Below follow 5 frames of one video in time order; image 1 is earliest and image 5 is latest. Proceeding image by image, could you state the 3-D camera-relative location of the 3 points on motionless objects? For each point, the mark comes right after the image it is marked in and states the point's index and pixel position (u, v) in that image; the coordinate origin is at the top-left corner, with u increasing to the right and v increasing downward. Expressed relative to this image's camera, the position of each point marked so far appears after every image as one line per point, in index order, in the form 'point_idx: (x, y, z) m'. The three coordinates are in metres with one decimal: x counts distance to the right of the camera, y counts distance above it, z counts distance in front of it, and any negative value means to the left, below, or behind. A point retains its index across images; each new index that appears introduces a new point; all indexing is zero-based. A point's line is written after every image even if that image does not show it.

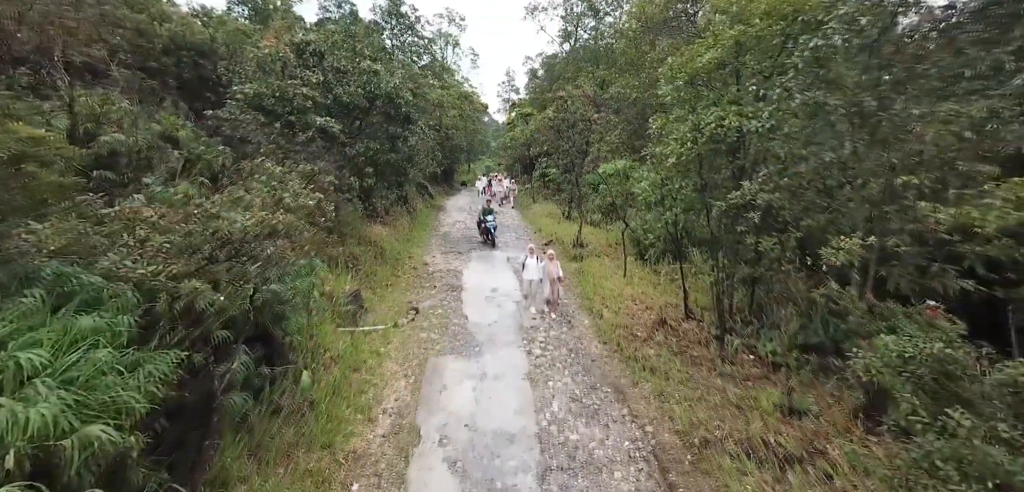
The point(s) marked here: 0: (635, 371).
0: (+1.8, -1.9, +5.7) m
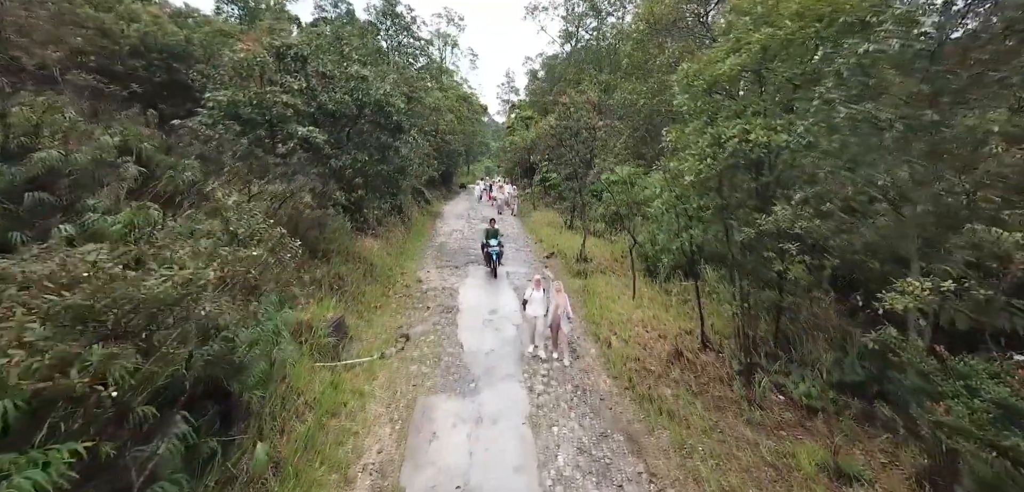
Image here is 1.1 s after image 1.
0: (+1.8, -2.2, +5.0) m
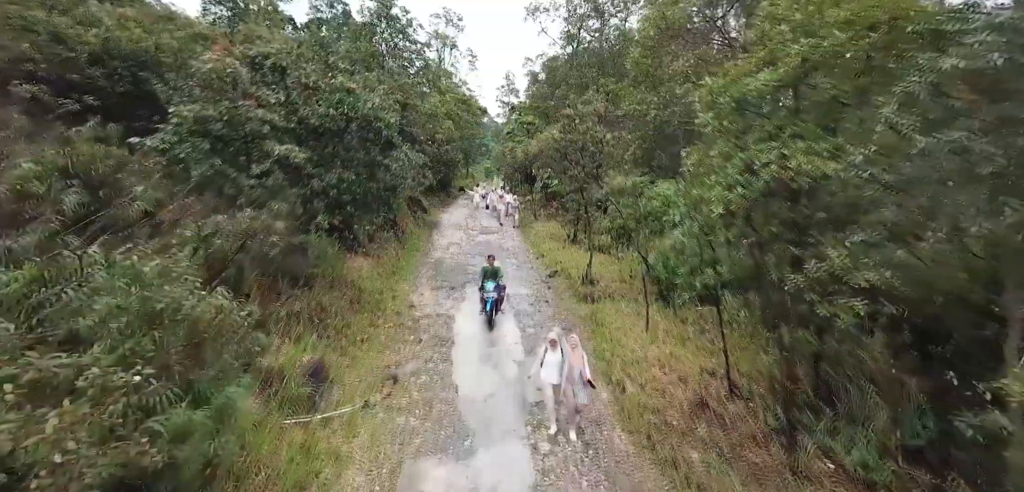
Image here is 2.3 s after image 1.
0: (+1.9, -2.7, +4.3) m
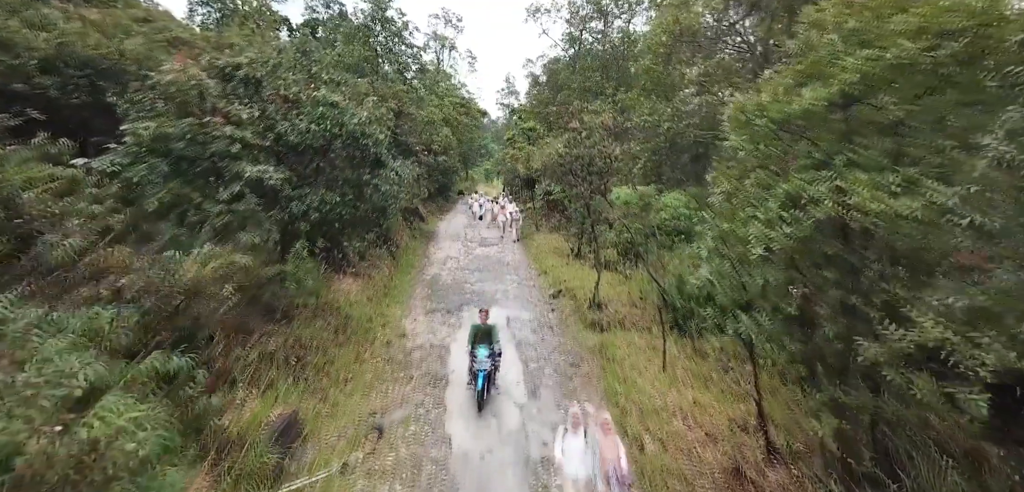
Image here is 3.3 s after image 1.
0: (+1.9, -3.2, +3.6) m
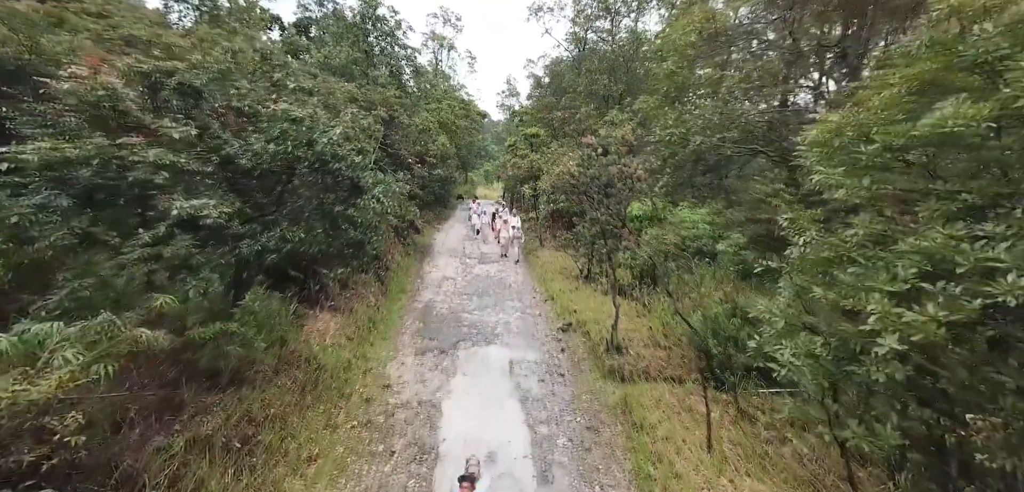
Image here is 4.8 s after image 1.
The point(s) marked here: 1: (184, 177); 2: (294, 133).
0: (+1.9, -3.8, +2.3) m
1: (-4.0, +0.9, +4.5) m
2: (-3.1, +1.7, +5.5) m
